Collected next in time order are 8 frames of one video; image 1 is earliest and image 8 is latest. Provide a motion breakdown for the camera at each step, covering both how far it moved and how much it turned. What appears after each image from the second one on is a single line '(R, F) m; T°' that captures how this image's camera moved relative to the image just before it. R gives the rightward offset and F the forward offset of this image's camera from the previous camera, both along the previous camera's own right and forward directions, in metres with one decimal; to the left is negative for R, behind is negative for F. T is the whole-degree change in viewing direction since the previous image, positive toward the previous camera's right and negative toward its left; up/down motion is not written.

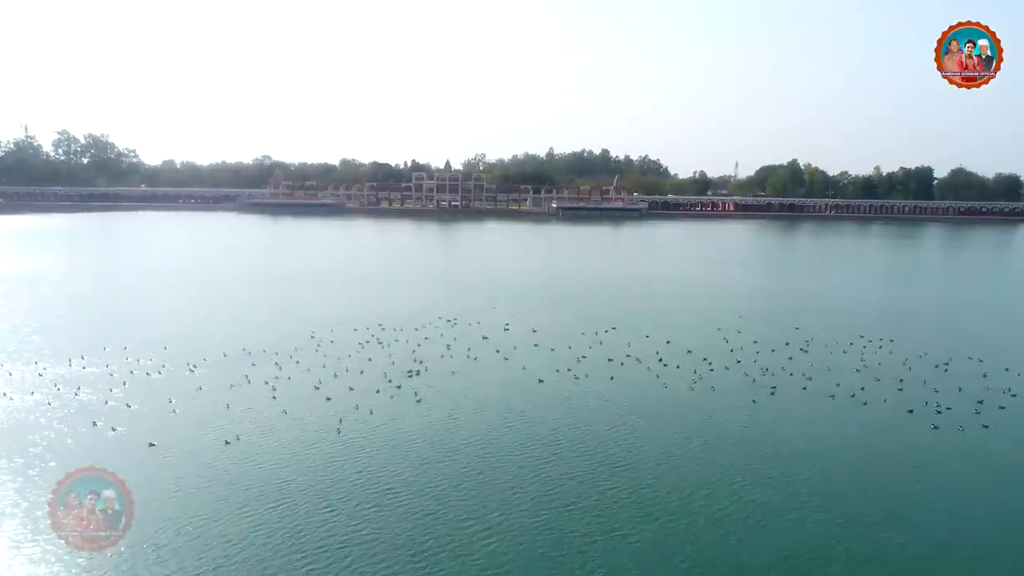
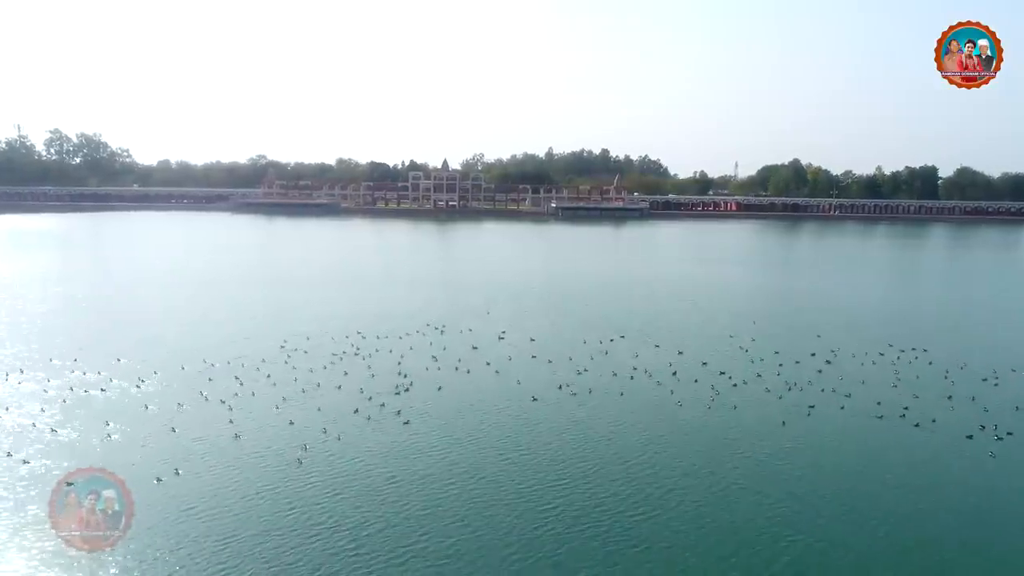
(+0.1, +0.8) m; 0°
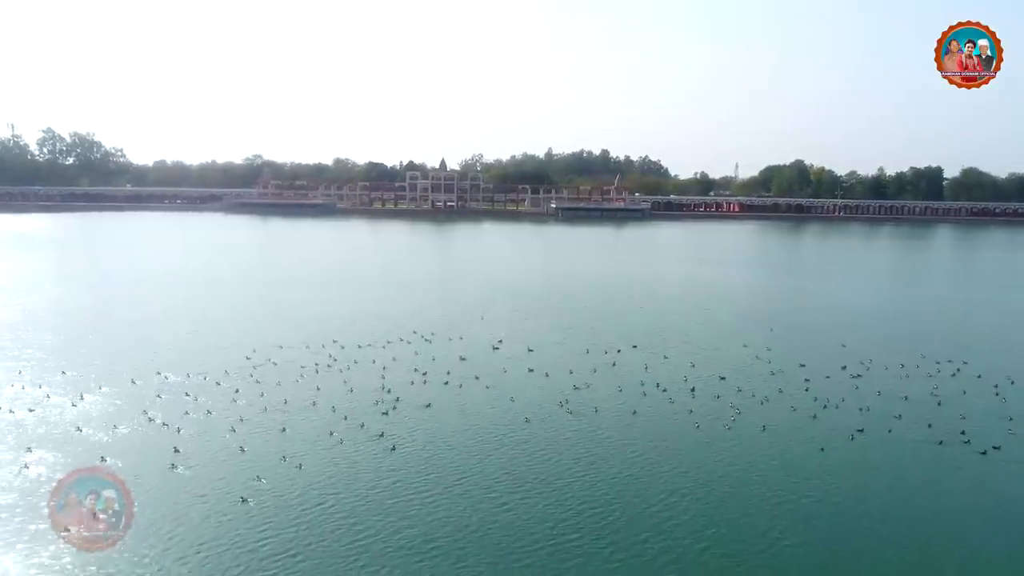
(0.0, +0.7) m; 0°
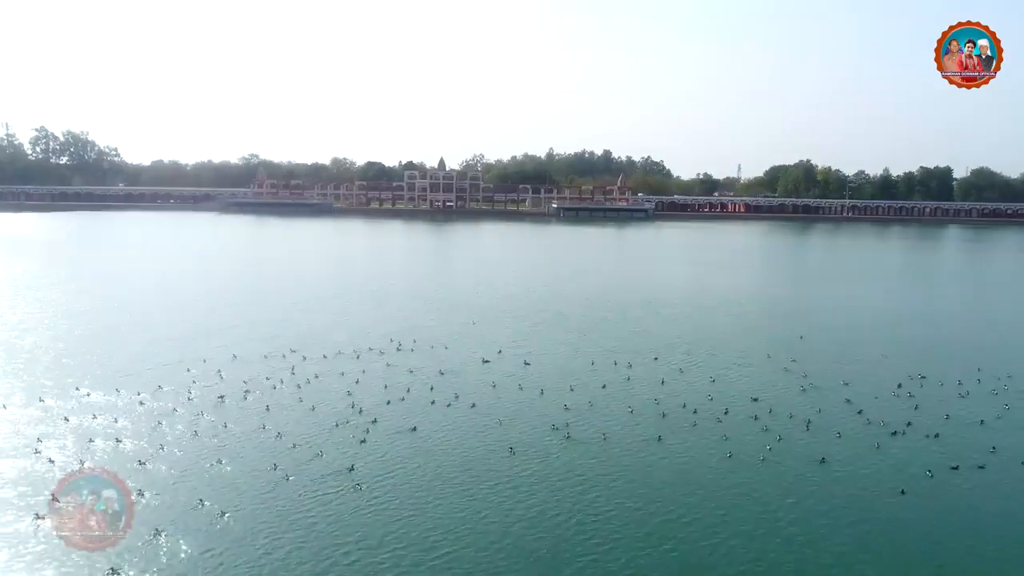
(0.0, +1.0) m; 0°
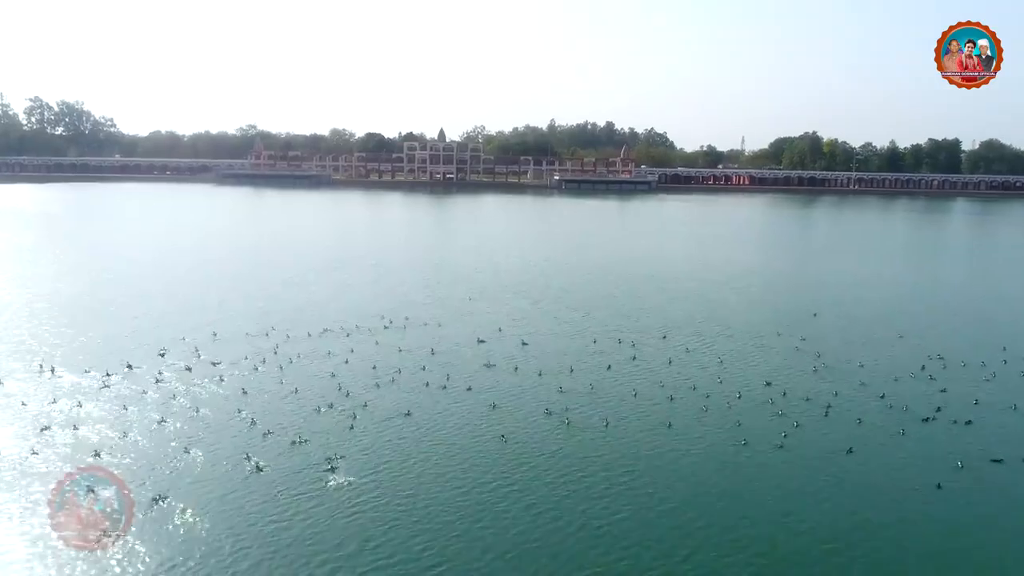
(0.0, +0.4) m; 0°
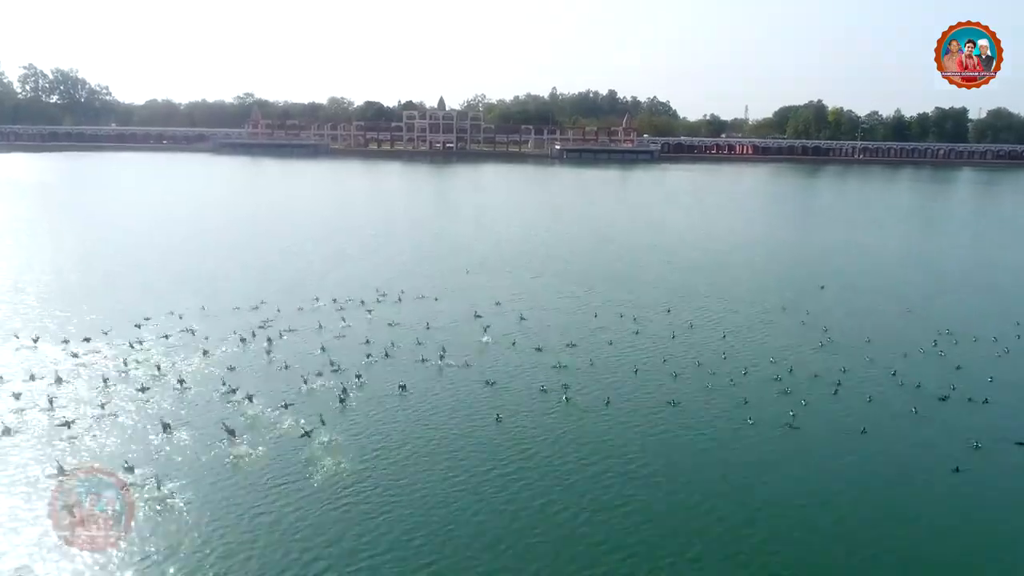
(0.0, +0.2) m; 0°
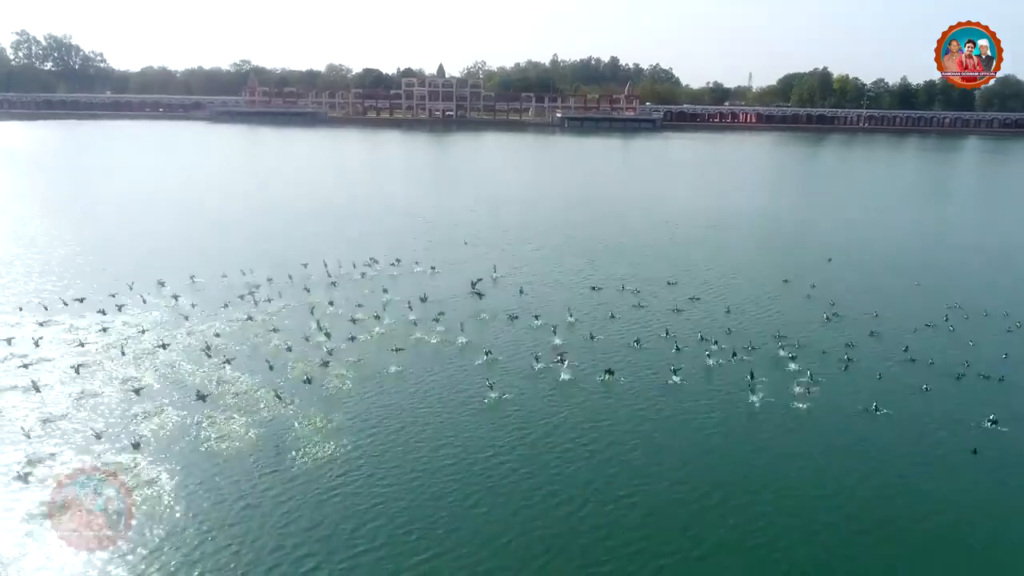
(0.0, +0.2) m; 0°
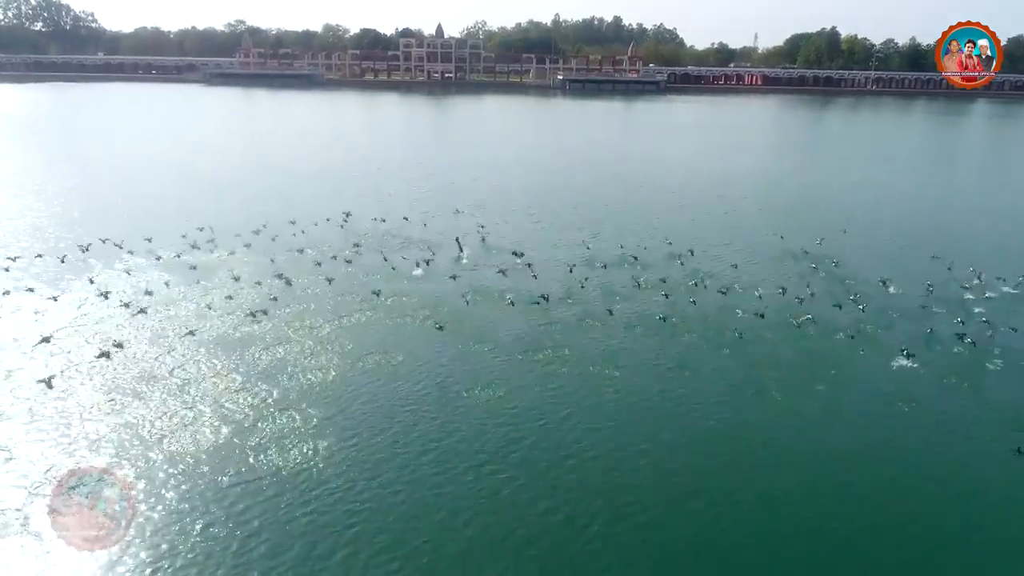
(0.0, +0.3) m; 0°
